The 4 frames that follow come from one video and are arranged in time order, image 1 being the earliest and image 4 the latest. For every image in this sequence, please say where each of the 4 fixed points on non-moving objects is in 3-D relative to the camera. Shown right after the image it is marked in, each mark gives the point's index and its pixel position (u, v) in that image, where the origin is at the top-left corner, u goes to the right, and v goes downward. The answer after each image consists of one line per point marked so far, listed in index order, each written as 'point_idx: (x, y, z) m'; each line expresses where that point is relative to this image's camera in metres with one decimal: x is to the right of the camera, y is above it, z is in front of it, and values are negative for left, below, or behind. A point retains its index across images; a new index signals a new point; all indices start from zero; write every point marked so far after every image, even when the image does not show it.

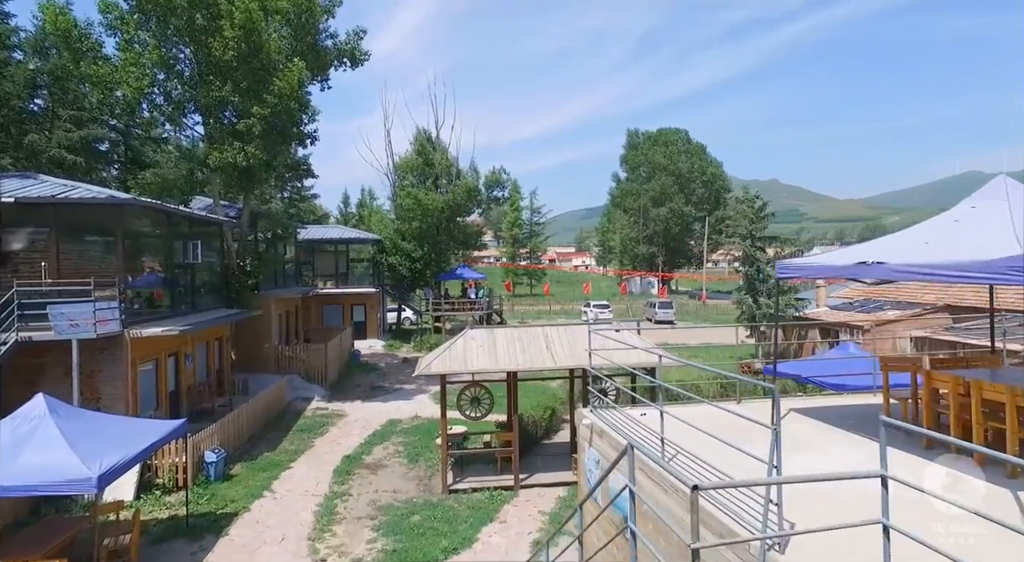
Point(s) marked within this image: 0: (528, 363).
0: (+0.3, -1.7, +13.0) m
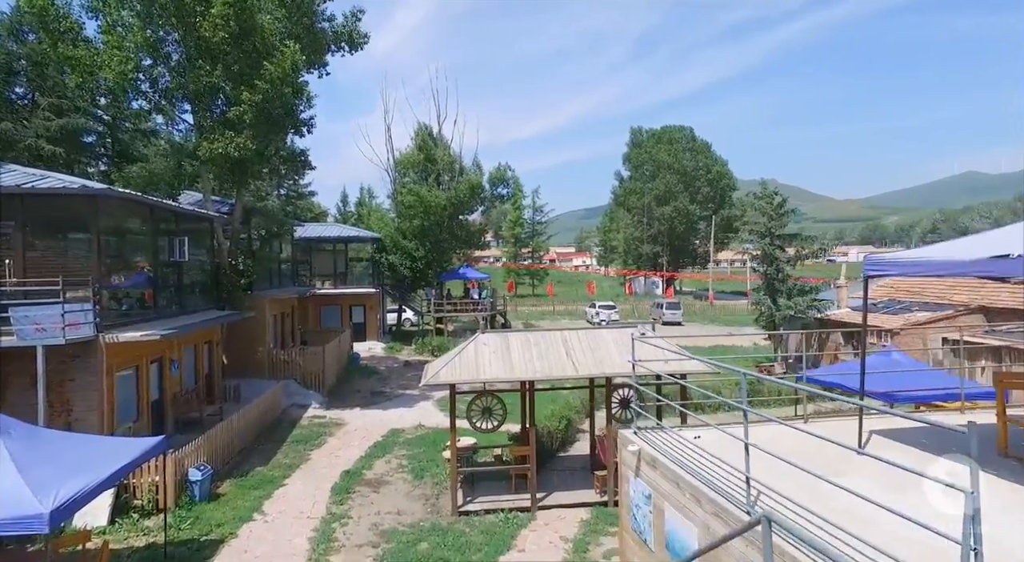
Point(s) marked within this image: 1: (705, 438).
0: (+0.7, -1.7, +11.8) m
1: (+2.2, -1.8, +7.0) m
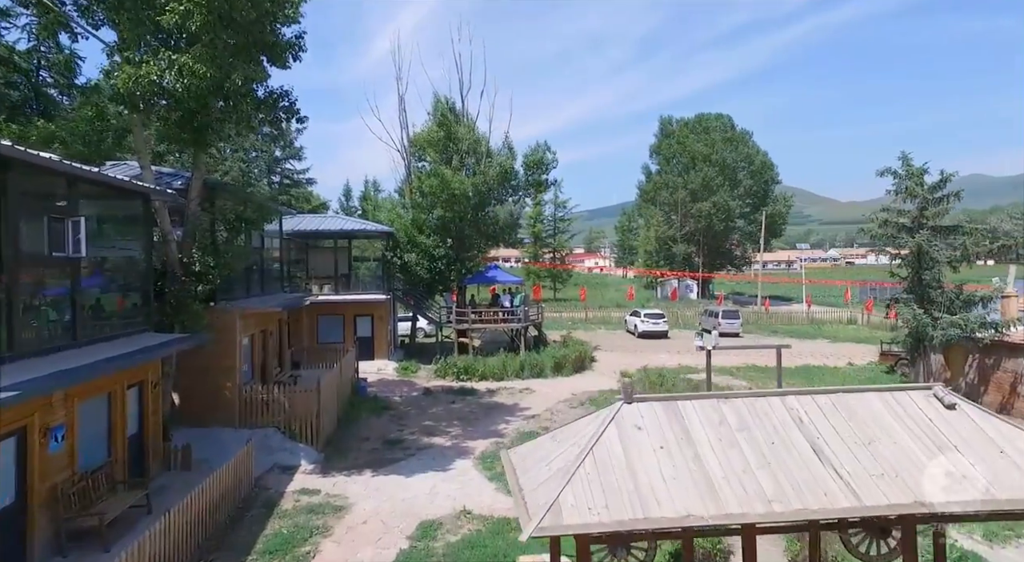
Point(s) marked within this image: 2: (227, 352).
0: (+2.5, -1.9, +5.4) m
1: (+4.0, -2.0, +0.6) m
2: (-7.1, -1.8, +15.1) m
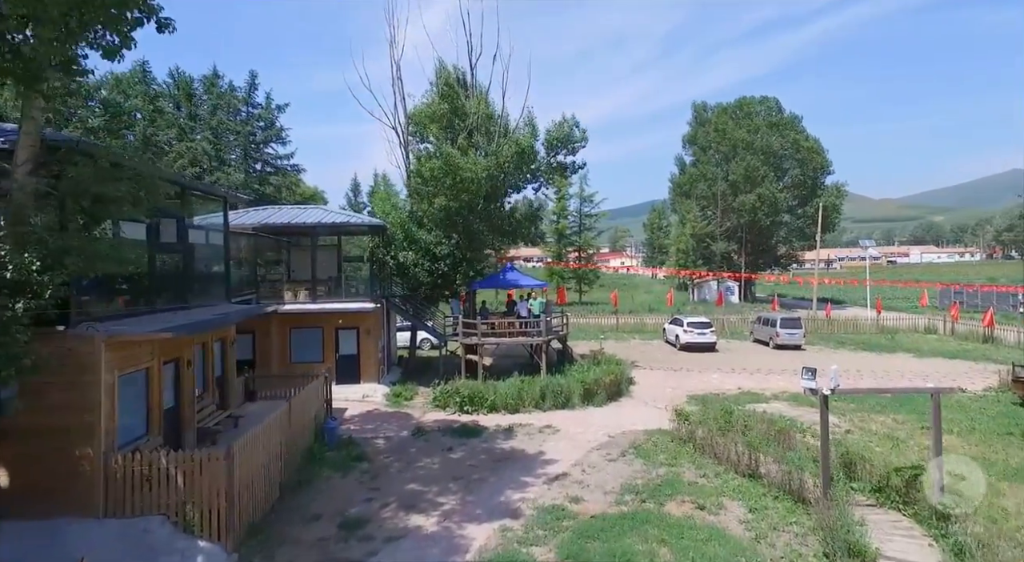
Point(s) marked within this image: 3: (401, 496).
0: (+2.3, -2.0, -0.2) m
1: (+3.7, -2.1, -5.1) m
2: (-6.9, -2.0, +9.9) m
3: (-2.4, -4.6, +13.2) m
